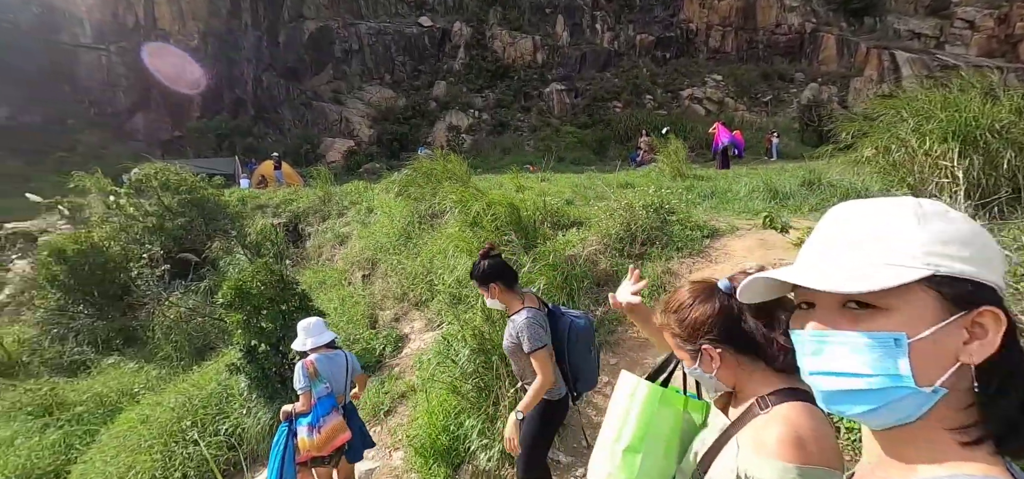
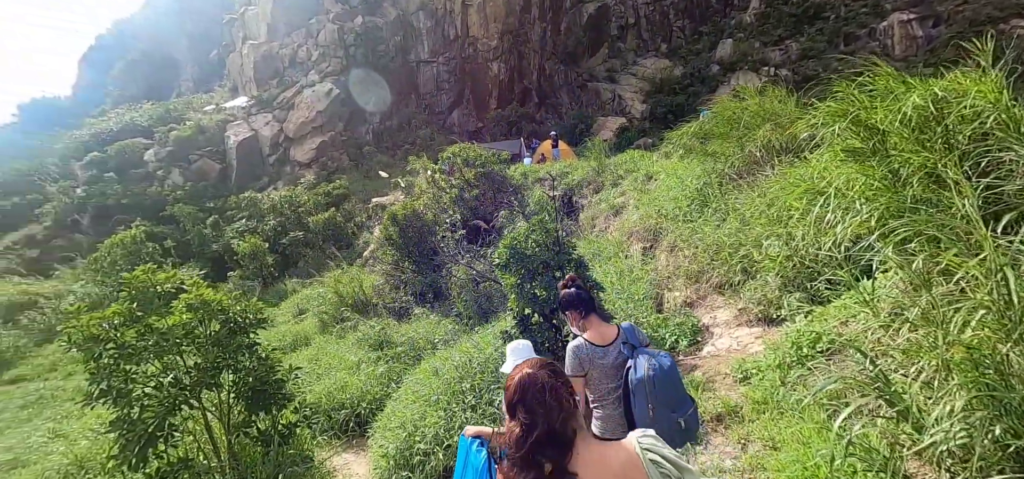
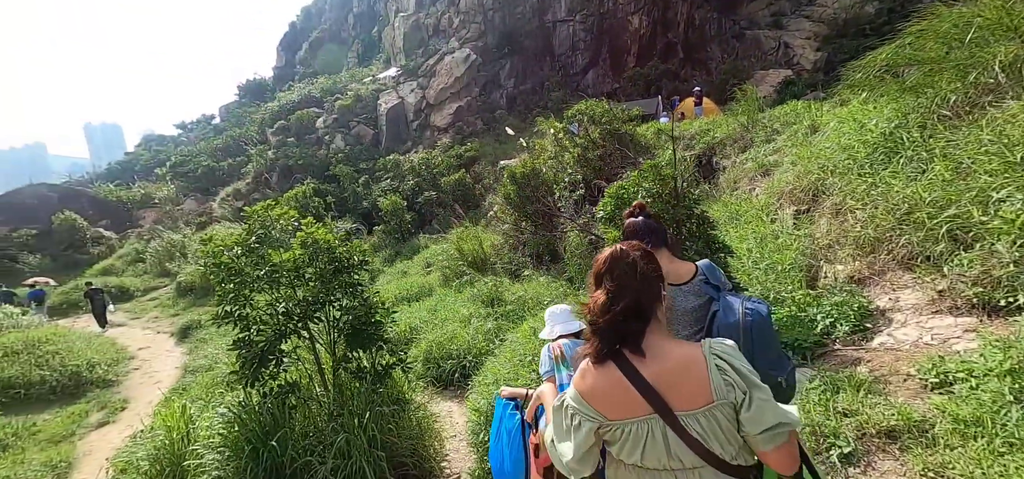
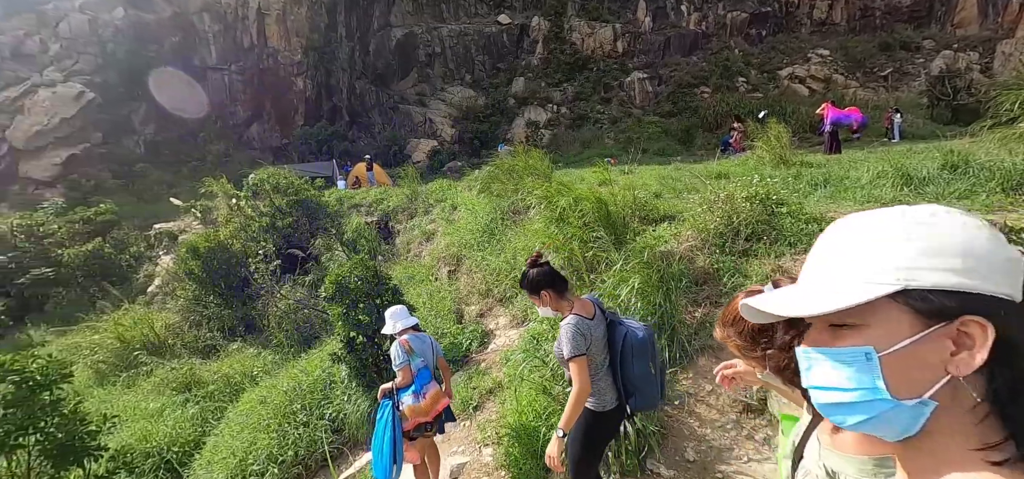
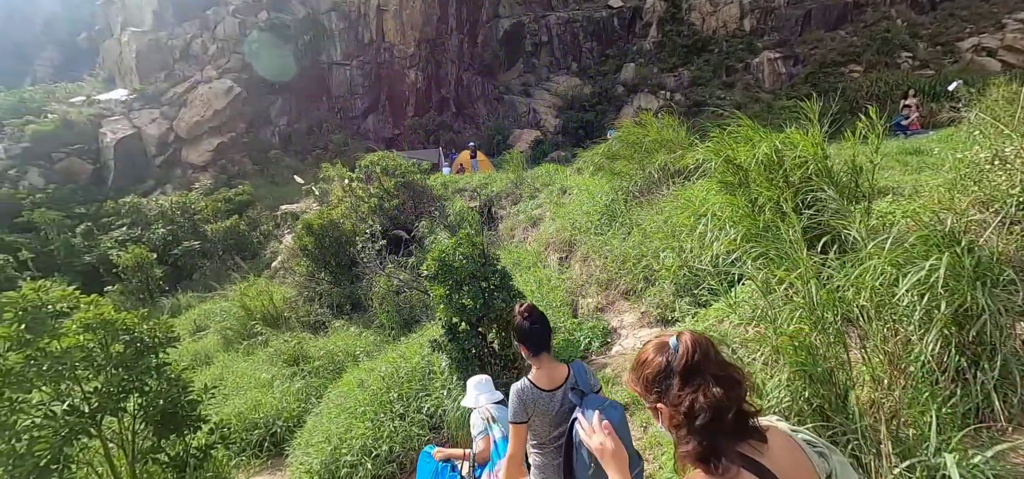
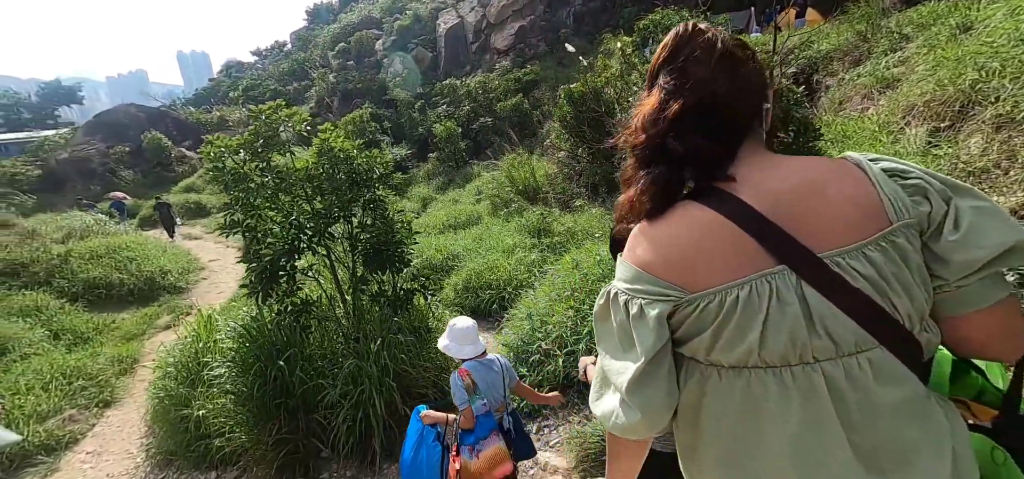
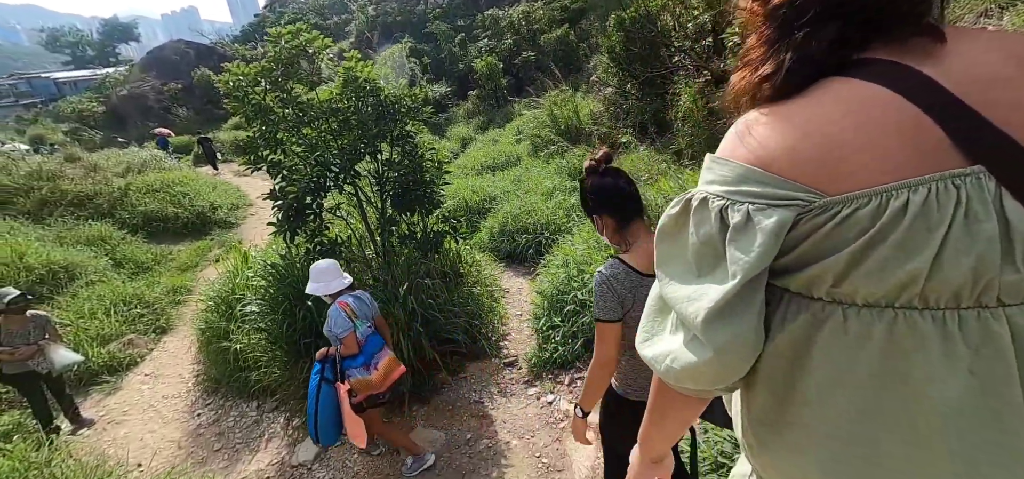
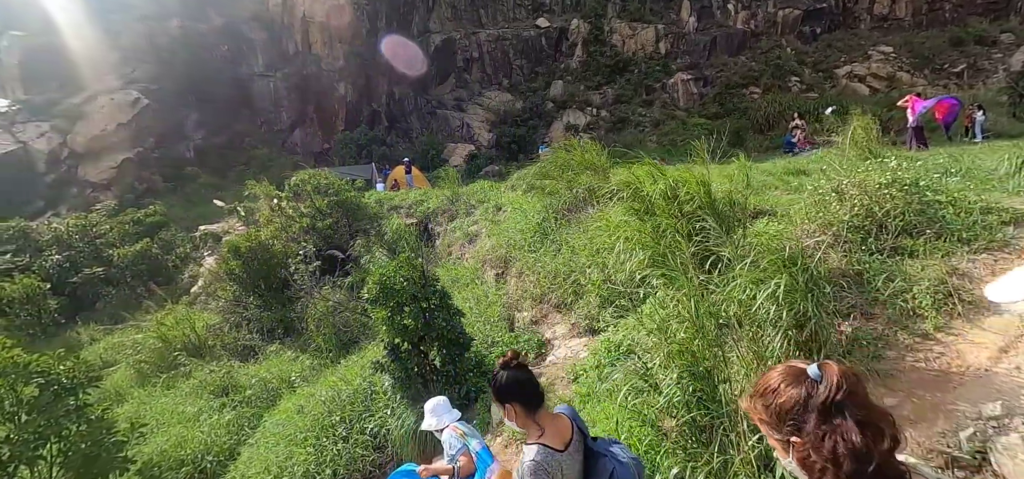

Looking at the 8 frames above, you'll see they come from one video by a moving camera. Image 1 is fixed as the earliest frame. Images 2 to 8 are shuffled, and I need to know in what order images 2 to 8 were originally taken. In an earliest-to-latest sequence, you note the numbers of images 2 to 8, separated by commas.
4, 8, 5, 2, 3, 6, 7
